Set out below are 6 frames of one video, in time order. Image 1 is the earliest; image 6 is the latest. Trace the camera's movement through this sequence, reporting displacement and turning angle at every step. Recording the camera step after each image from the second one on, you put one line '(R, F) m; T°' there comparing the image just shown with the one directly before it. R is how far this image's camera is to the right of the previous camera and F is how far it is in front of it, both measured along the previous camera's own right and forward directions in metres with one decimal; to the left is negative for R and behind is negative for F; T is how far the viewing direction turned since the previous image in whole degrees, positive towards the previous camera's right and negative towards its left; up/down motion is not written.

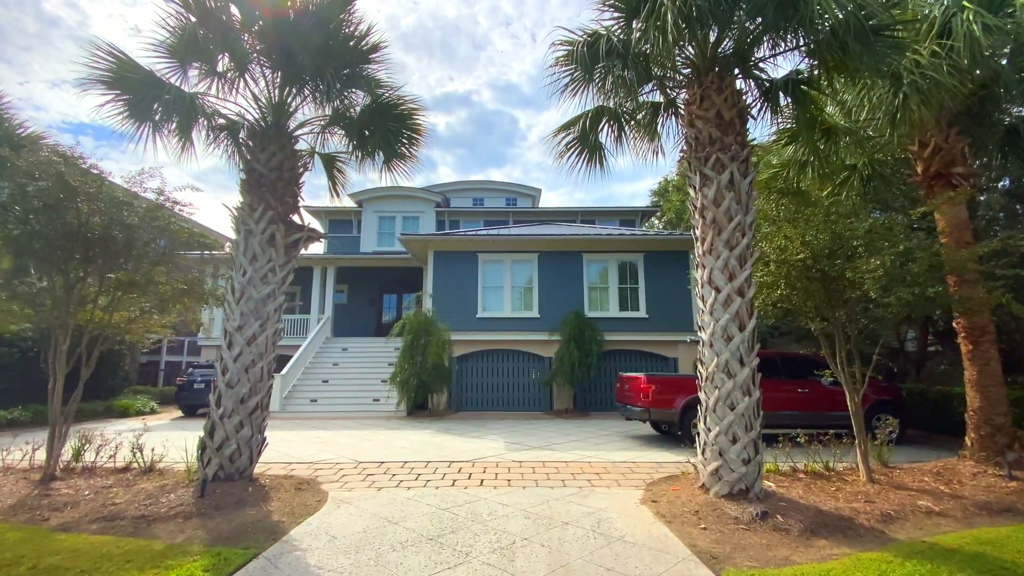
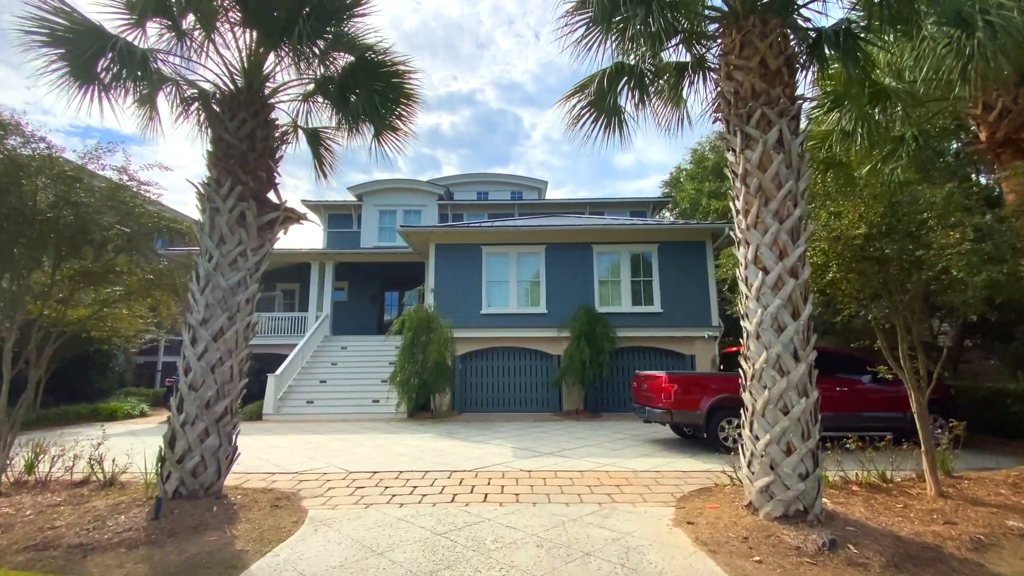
(0.0, +0.9) m; -1°
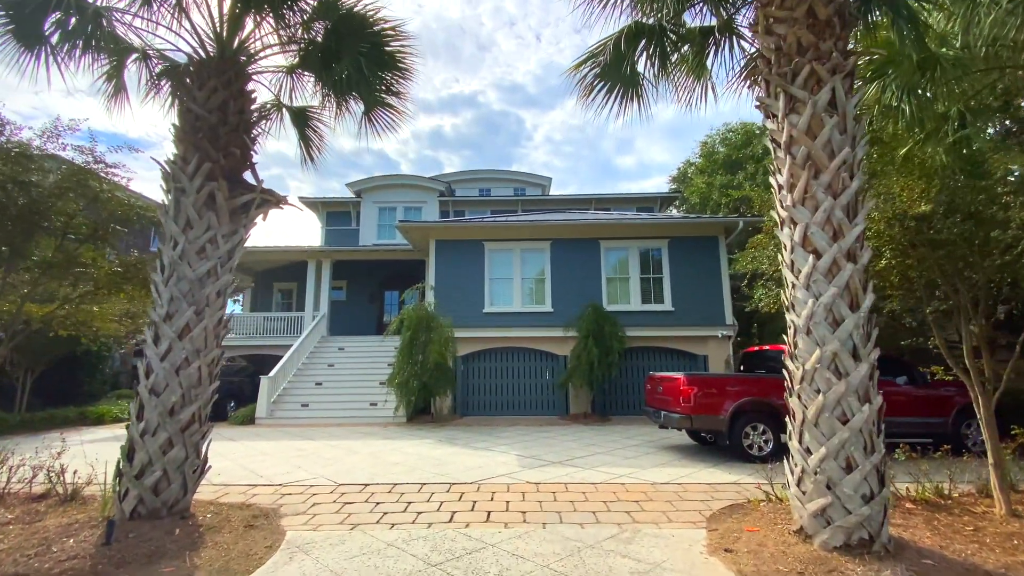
(0.0, +0.7) m; 0°
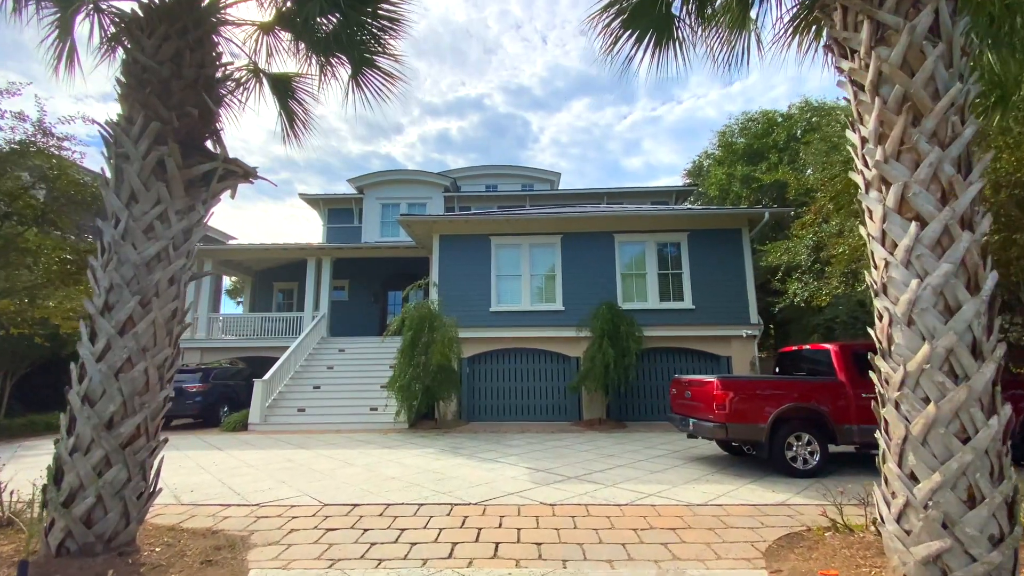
(0.0, +0.9) m; -1°
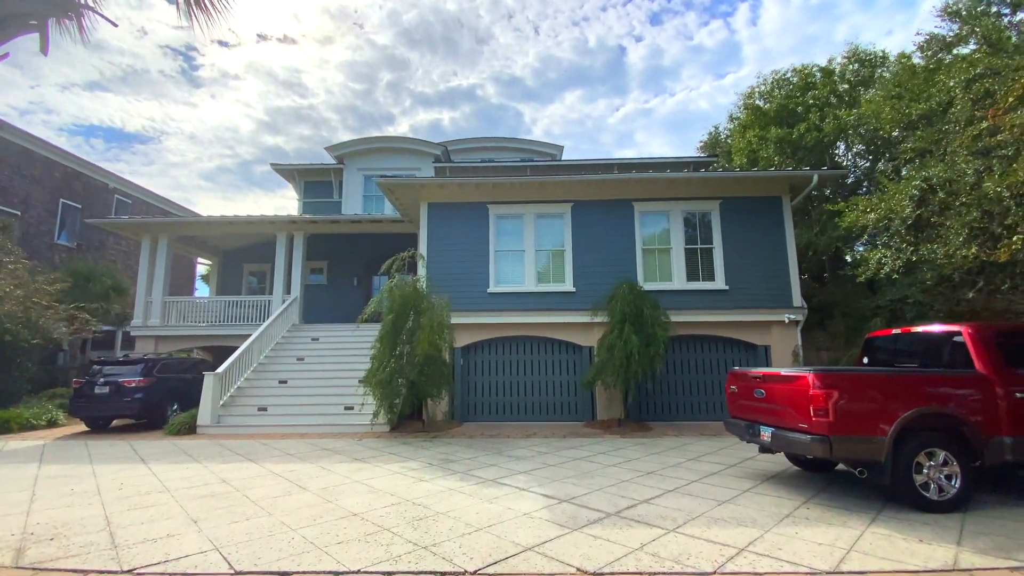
(-0.2, +2.2) m; +1°
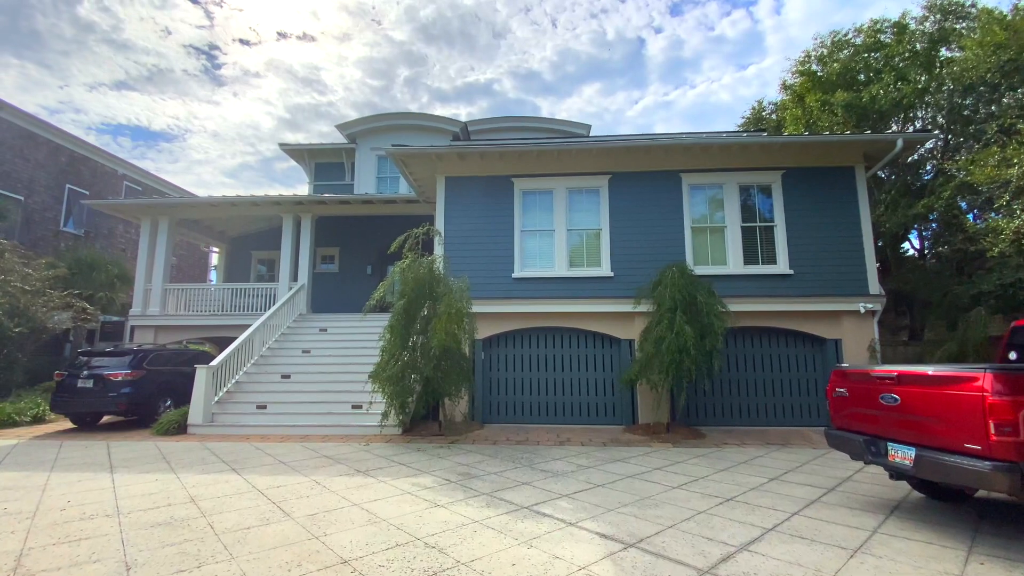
(-0.2, +1.4) m; -2°
